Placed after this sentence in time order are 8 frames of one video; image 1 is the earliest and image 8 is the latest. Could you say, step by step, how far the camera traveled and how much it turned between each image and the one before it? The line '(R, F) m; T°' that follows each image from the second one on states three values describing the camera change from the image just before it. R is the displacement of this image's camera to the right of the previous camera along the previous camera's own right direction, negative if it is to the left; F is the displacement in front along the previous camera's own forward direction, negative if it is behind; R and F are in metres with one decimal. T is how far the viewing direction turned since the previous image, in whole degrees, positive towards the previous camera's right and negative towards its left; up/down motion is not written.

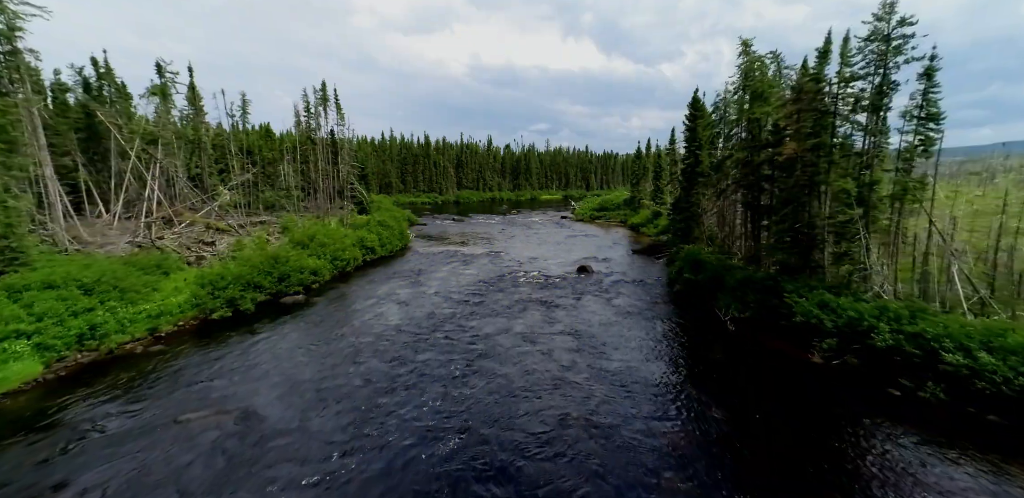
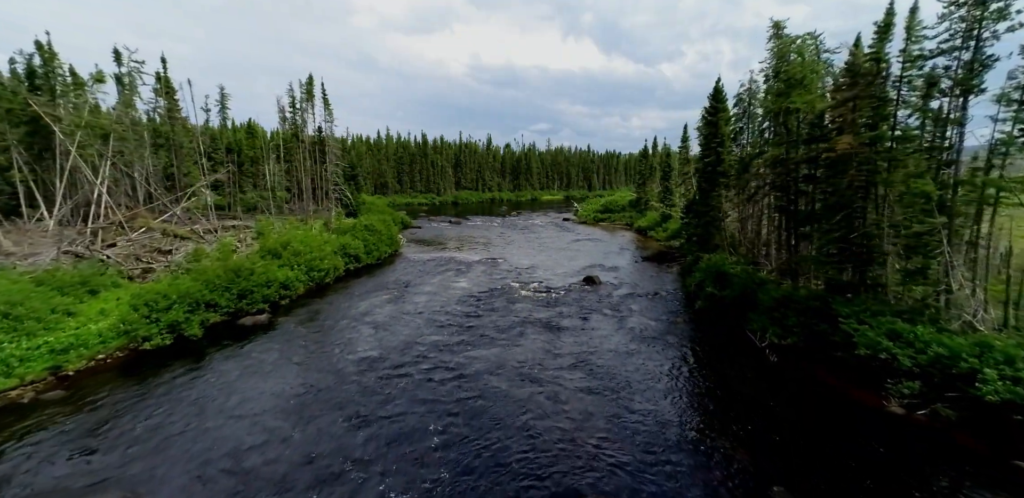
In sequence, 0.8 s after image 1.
(+0.1, +3.2) m; 0°
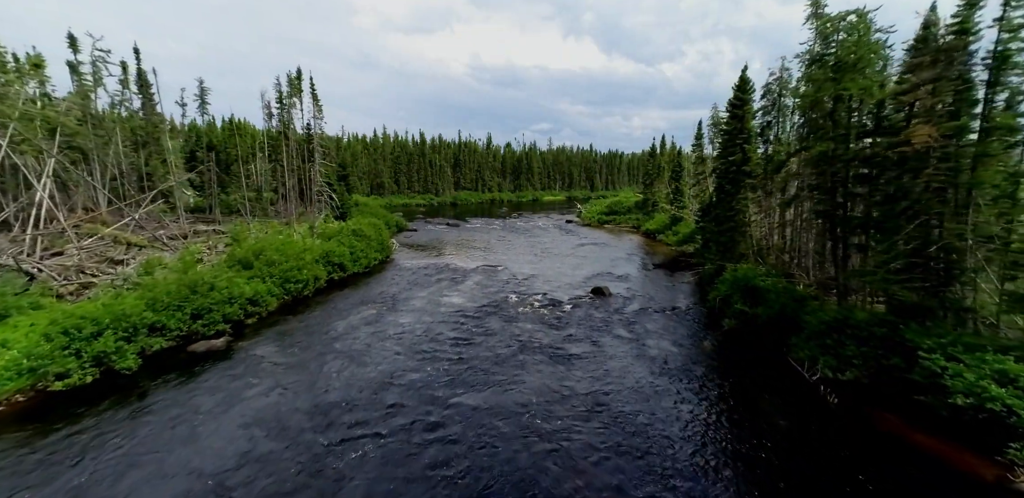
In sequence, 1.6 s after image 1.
(0.0, +2.9) m; 0°
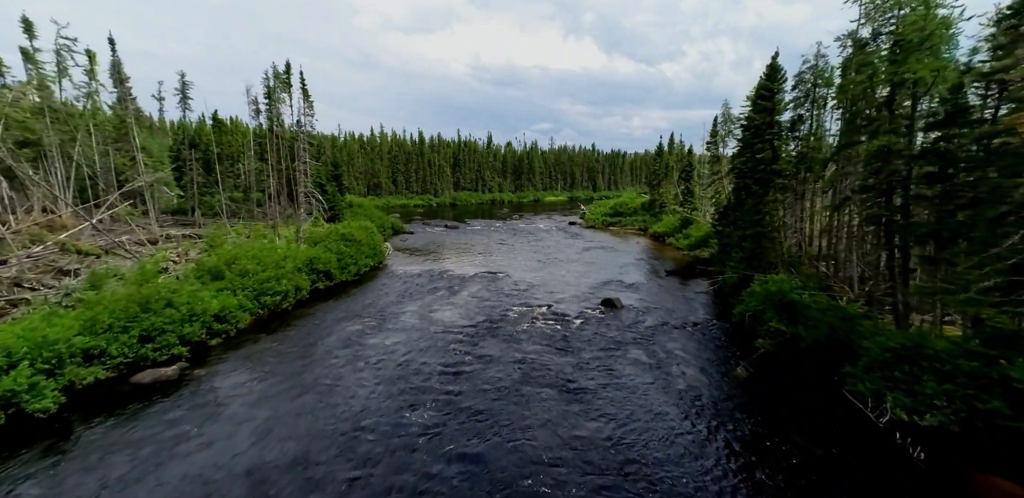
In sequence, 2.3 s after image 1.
(-0.1, +2.5) m; 0°
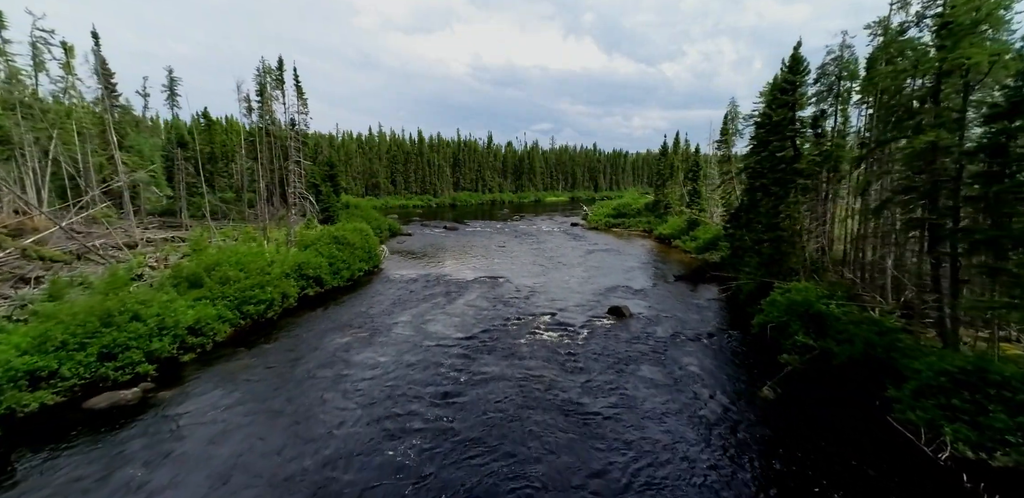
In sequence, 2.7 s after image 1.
(-0.1, +1.5) m; 0°
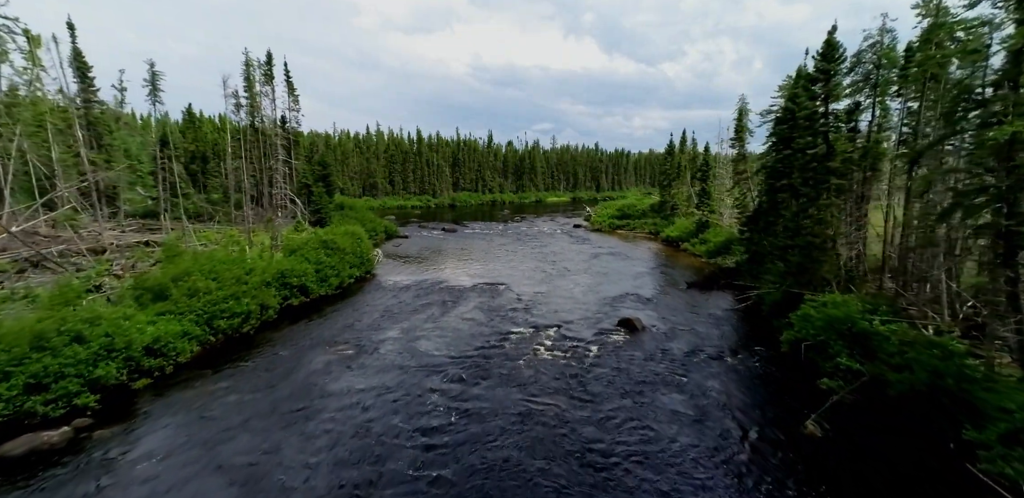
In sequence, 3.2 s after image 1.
(0.0, +2.0) m; 0°
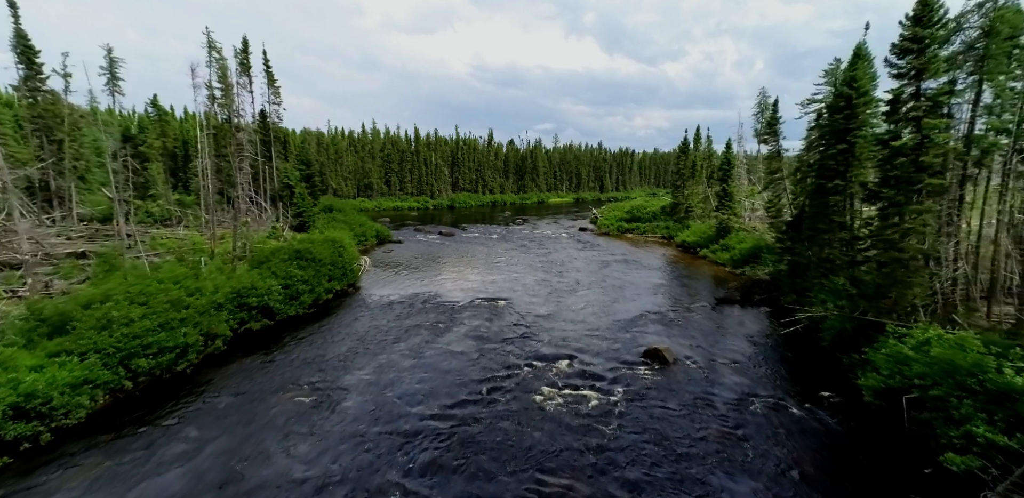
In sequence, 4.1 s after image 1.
(-0.1, +4.0) m; 0°
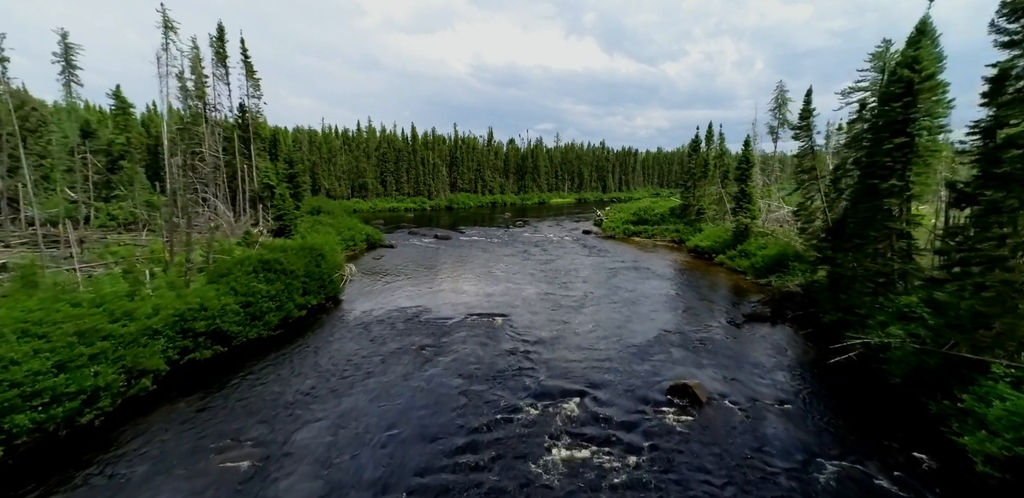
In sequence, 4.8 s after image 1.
(0.0, +3.3) m; 0°
